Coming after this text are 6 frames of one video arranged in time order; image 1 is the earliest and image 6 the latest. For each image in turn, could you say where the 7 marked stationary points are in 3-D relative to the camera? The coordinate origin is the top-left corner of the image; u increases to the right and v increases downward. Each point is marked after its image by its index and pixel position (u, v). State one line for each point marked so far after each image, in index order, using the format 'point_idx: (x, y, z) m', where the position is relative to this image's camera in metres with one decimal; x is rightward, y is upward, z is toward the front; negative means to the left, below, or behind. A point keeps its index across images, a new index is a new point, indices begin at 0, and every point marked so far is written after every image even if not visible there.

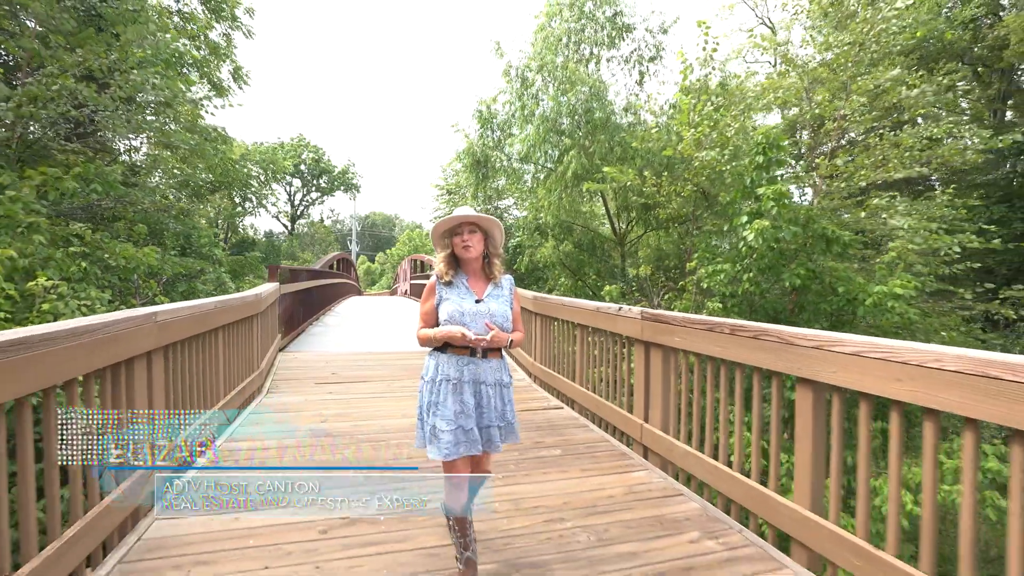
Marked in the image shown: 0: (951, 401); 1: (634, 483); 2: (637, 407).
0: (+1.2, -0.3, +1.4) m
1: (+0.6, -1.0, +2.6) m
2: (+0.7, -0.7, +3.1) m
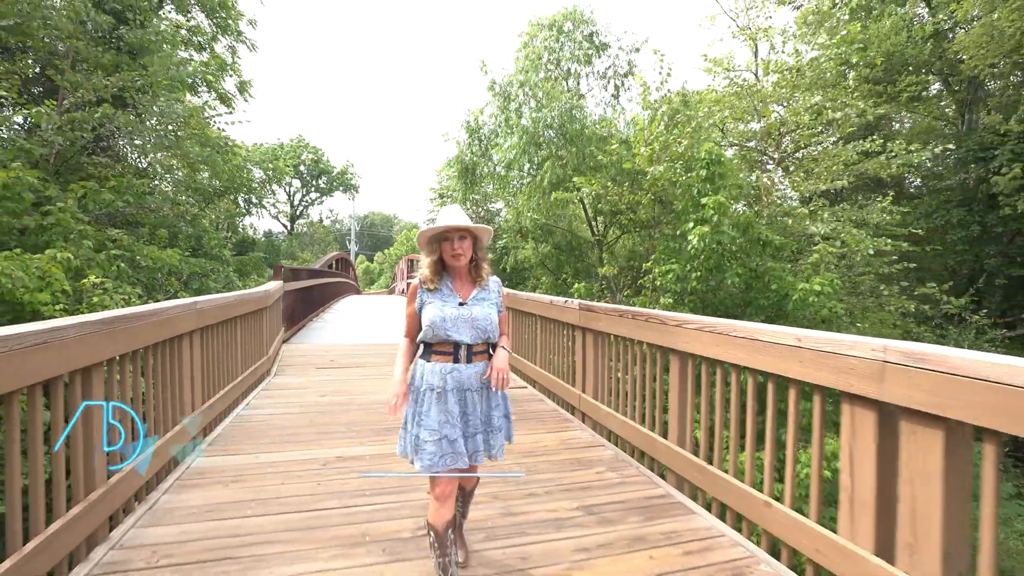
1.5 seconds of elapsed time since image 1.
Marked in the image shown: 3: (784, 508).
0: (+0.9, -0.3, +2.1) m
1: (+0.4, -0.9, +3.3) m
2: (+0.5, -0.7, +3.8) m
3: (+1.0, -0.8, +2.0) m
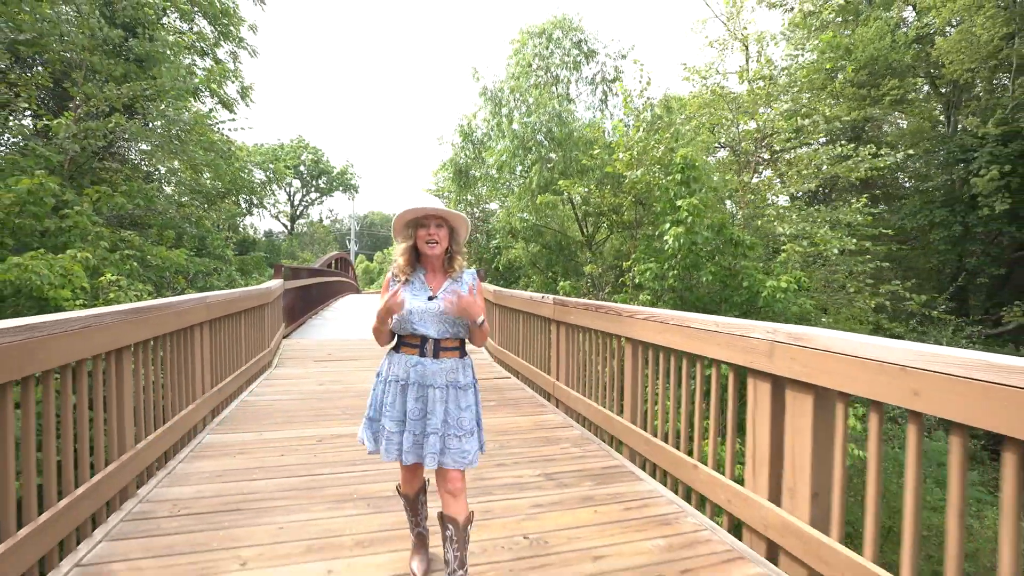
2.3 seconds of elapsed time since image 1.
0: (+0.8, -0.3, +2.4) m
1: (+0.2, -0.9, +3.7) m
2: (+0.3, -0.6, +4.2) m
3: (+0.8, -0.8, +2.3) m
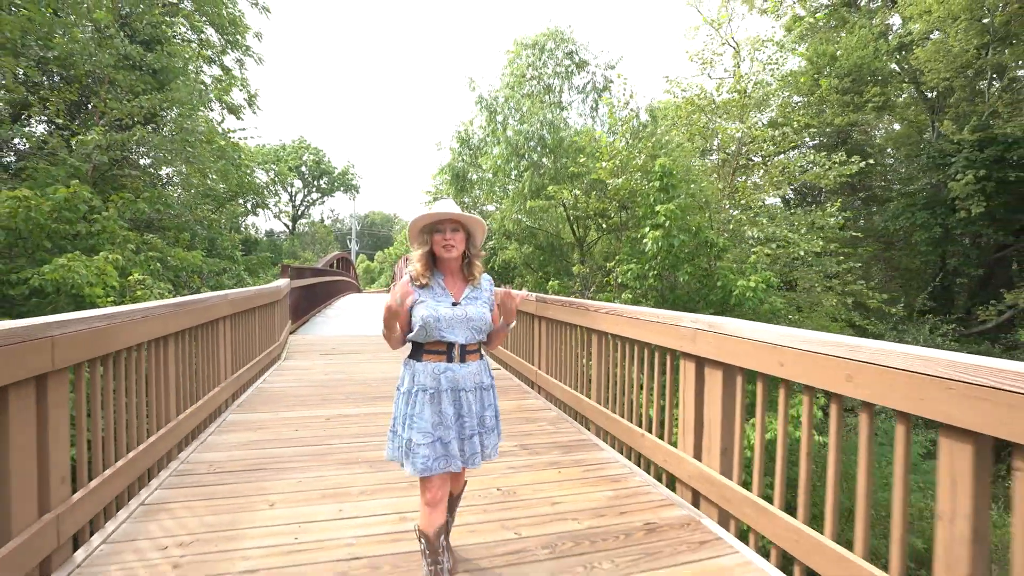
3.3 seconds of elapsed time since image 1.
0: (+0.7, -0.2, +2.9) m
1: (+0.1, -0.9, +4.2) m
2: (+0.2, -0.6, +4.7) m
3: (+0.7, -0.8, +2.8) m
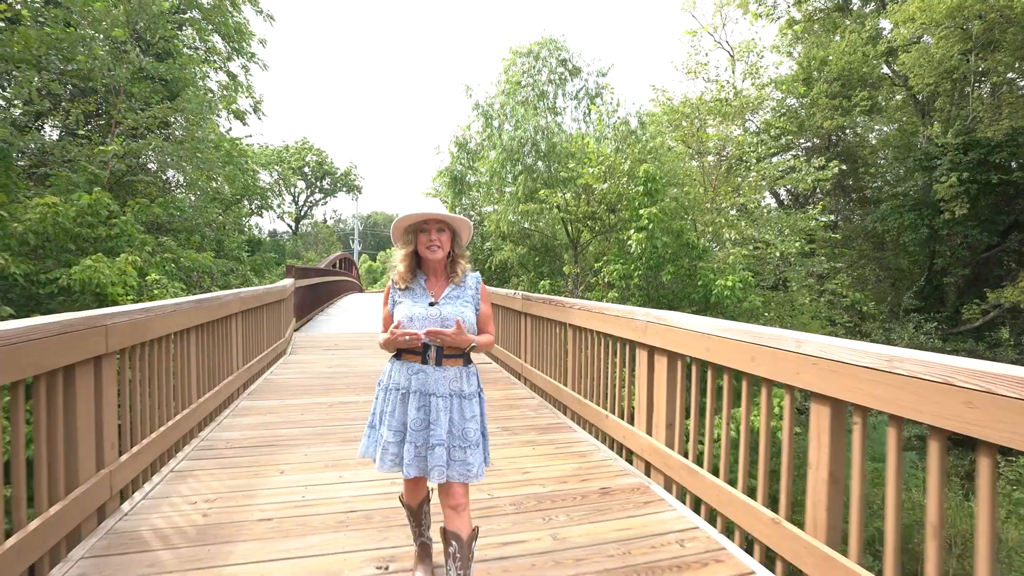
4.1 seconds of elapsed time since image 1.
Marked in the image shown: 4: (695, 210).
0: (+0.6, -0.2, +3.3) m
1: (0.0, -0.9, +4.5) m
2: (+0.1, -0.6, +5.0) m
3: (+0.6, -0.8, +3.1) m
4: (+2.7, +1.1, +7.7) m
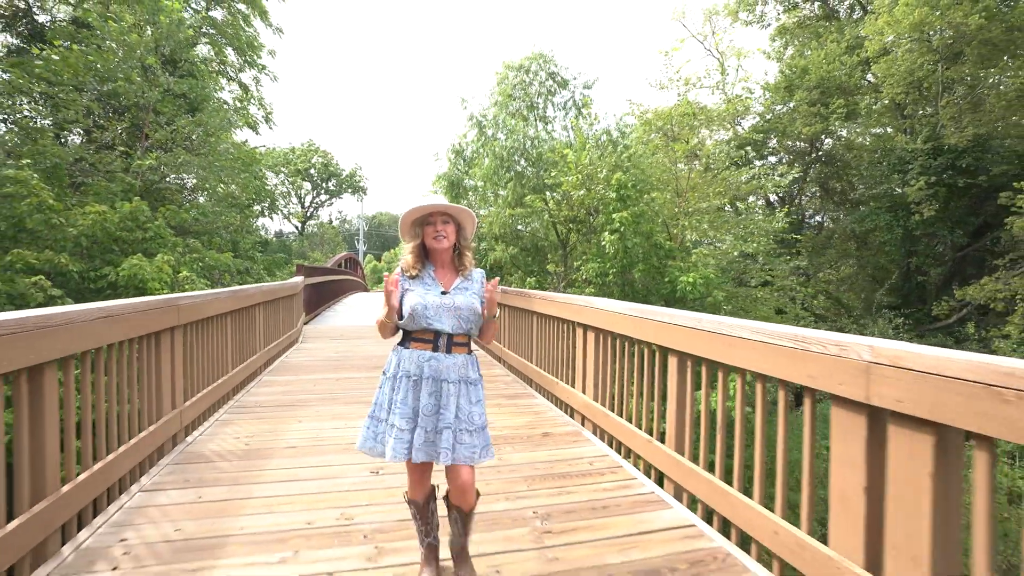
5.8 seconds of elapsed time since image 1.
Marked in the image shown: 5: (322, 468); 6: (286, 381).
0: (+0.3, -0.2, +4.0) m
1: (-0.2, -0.8, +5.3) m
2: (-0.1, -0.6, +5.8) m
3: (+0.4, -0.7, +3.9) m
4: (+2.5, +1.2, +8.5) m
5: (-1.0, -0.9, +2.7) m
6: (-2.0, -0.8, +4.7) m
